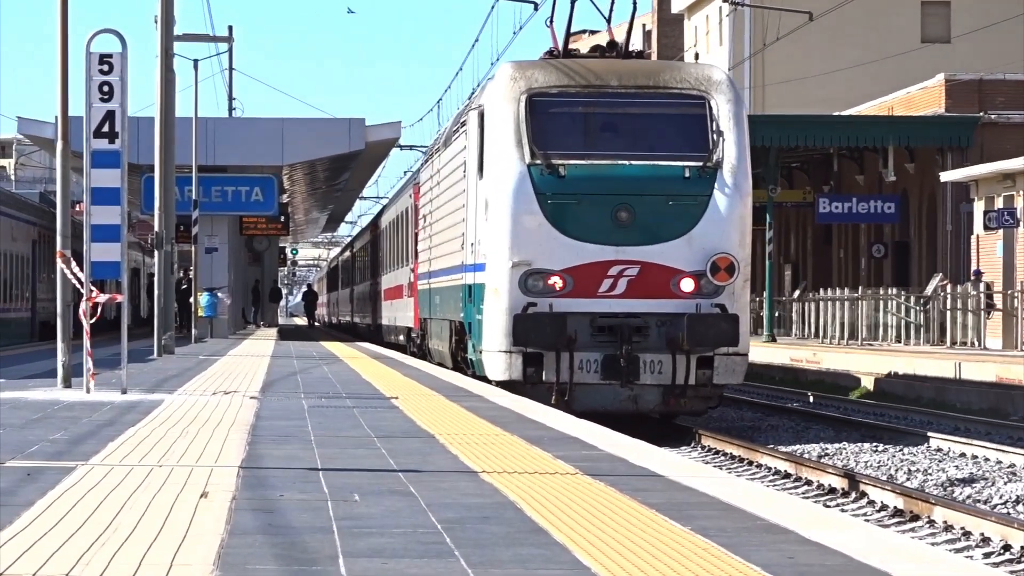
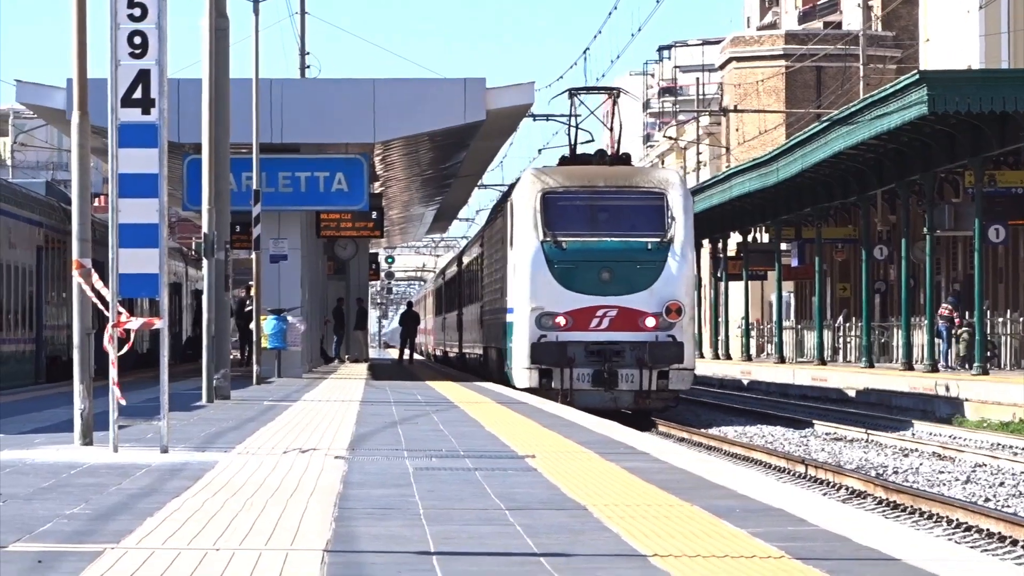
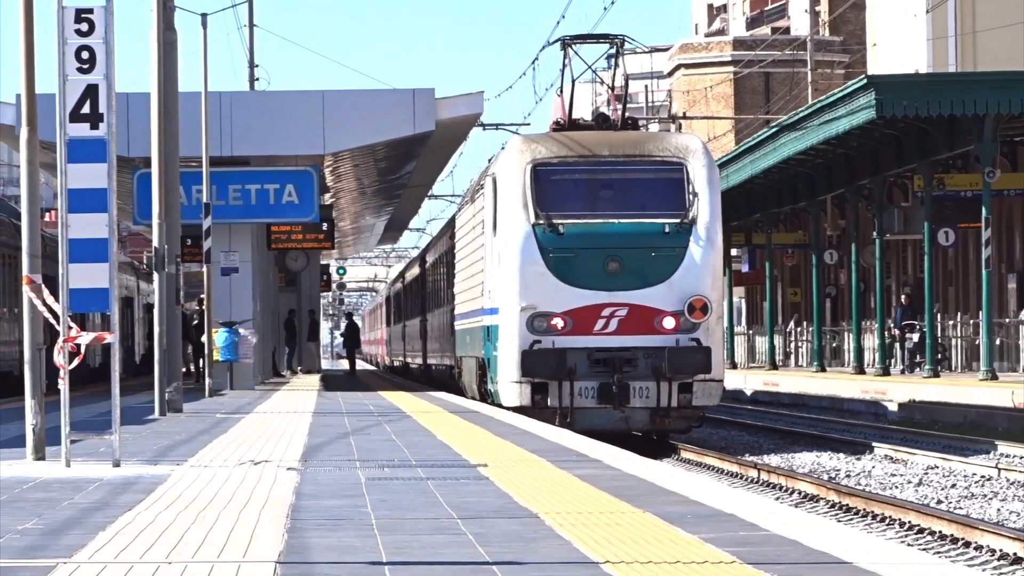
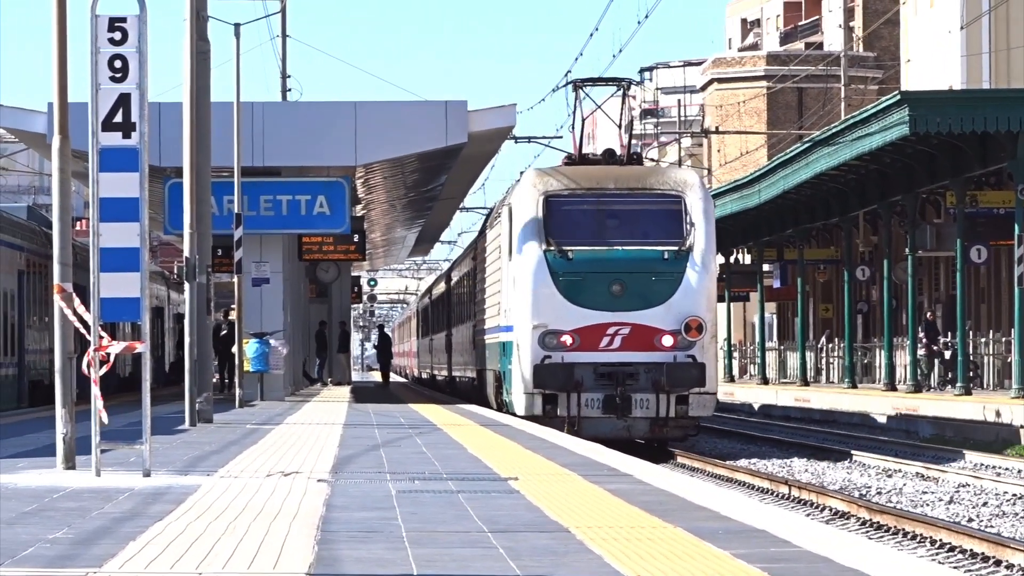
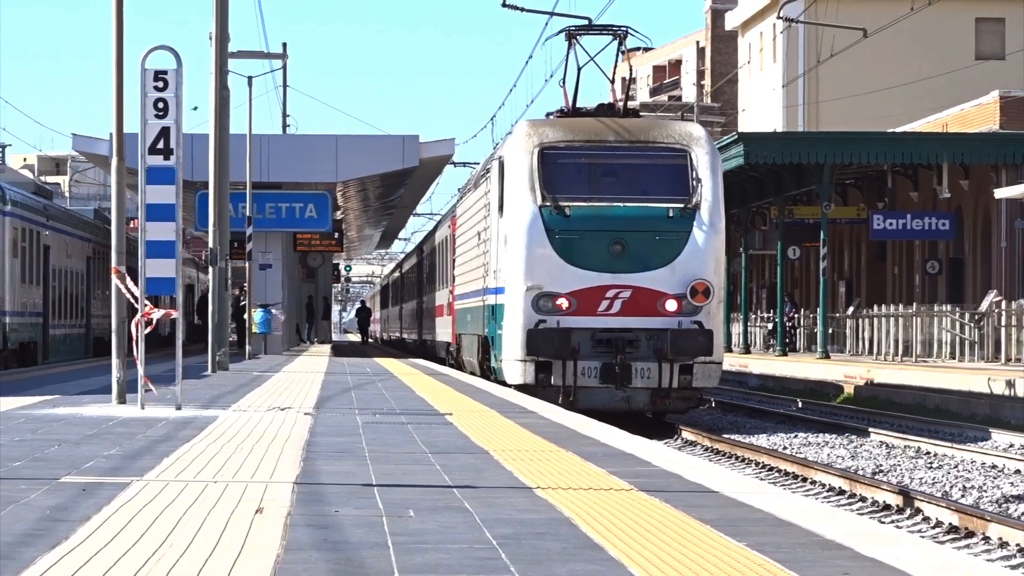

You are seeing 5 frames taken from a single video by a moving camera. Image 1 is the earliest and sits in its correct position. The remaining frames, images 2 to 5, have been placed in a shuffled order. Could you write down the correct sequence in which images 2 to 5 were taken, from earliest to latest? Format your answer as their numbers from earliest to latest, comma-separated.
5, 3, 4, 2
